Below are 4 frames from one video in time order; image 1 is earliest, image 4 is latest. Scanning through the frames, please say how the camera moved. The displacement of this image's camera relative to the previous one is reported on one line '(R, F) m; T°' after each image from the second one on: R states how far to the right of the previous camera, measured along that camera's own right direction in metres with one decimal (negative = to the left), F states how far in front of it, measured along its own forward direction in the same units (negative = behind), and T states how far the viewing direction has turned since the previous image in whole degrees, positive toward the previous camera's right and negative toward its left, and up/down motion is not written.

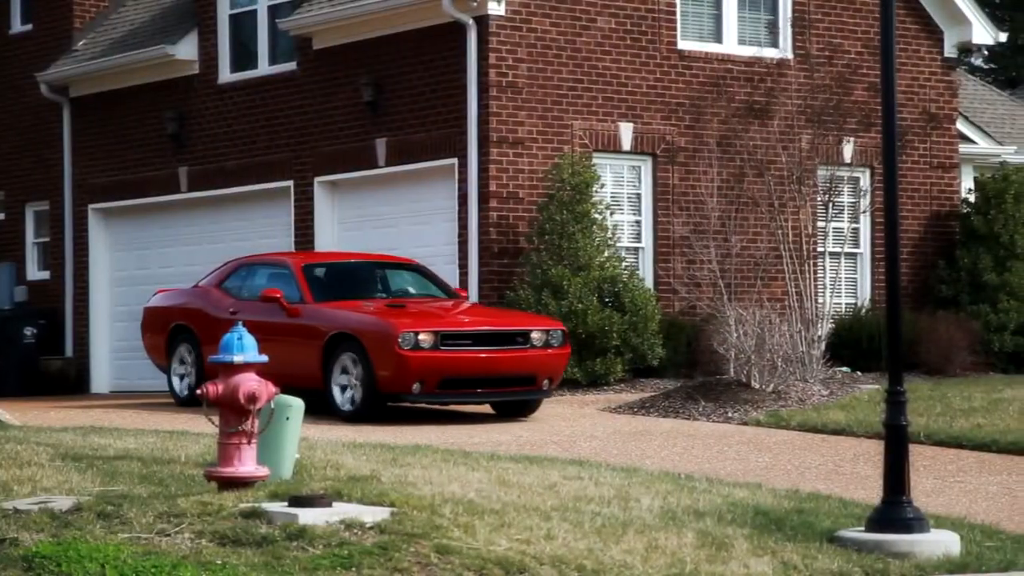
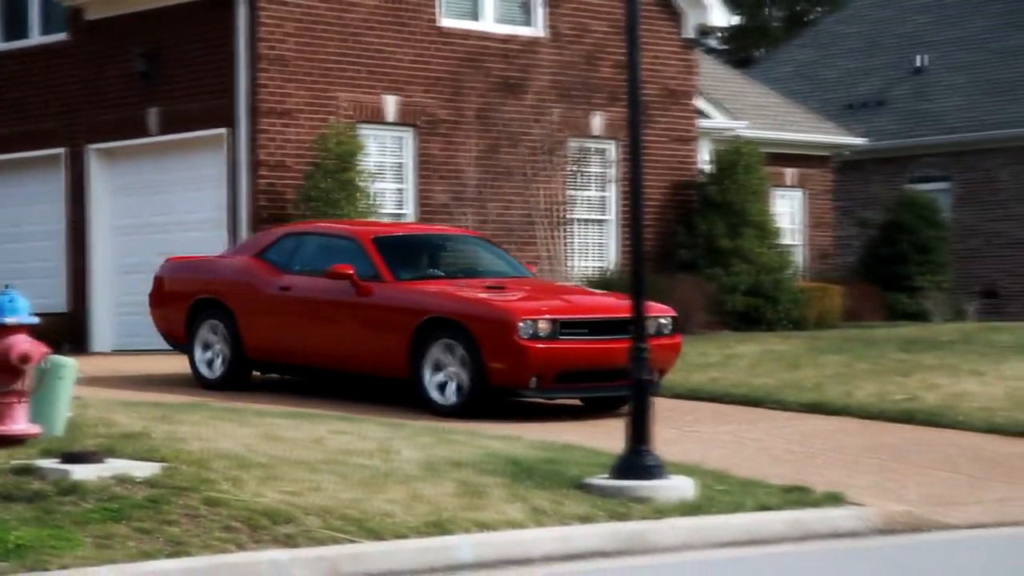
(-0.4, -1.0) m; +8°
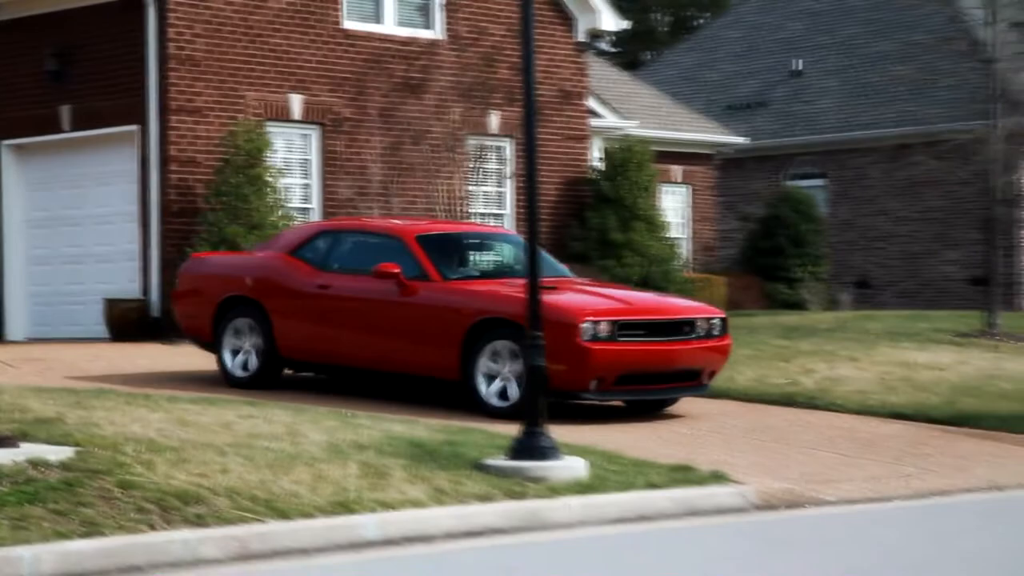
(-0.1, -0.9) m; +3°
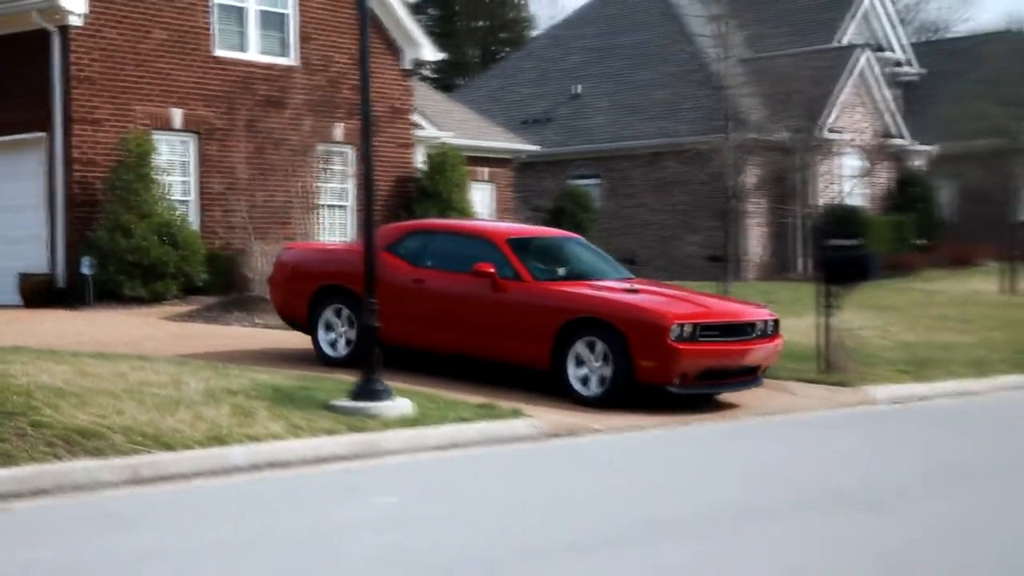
(-0.2, -5.0) m; +5°
